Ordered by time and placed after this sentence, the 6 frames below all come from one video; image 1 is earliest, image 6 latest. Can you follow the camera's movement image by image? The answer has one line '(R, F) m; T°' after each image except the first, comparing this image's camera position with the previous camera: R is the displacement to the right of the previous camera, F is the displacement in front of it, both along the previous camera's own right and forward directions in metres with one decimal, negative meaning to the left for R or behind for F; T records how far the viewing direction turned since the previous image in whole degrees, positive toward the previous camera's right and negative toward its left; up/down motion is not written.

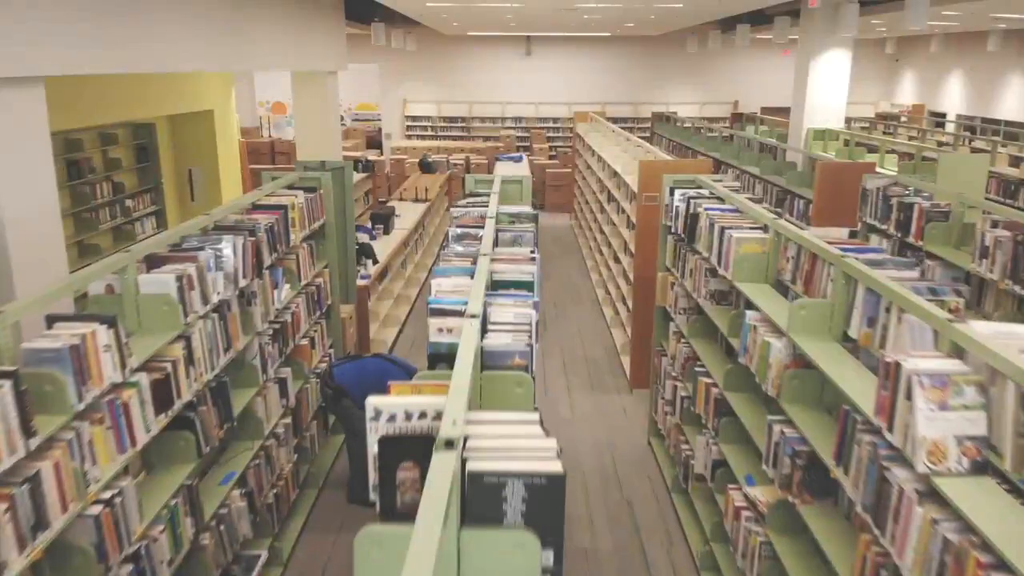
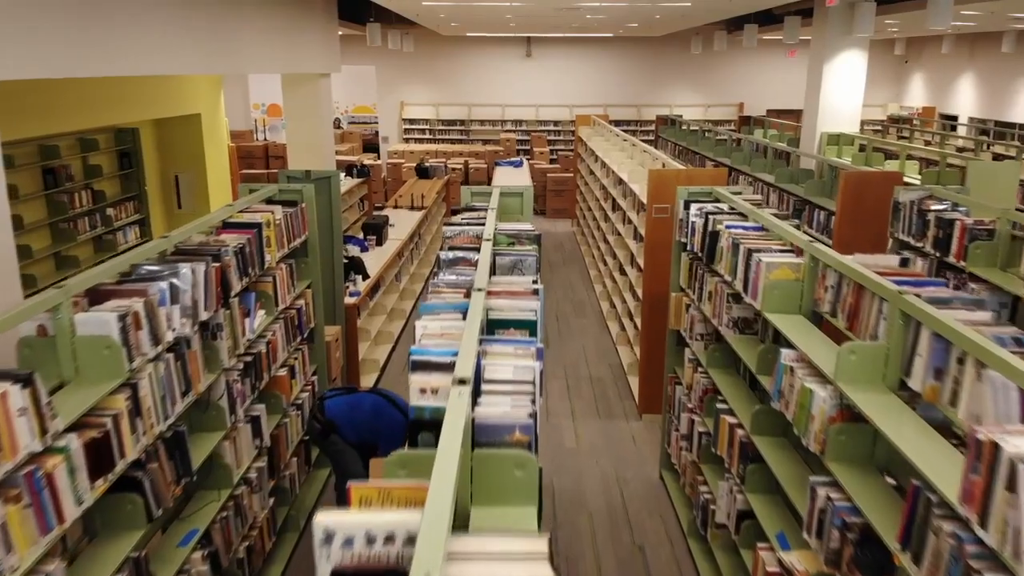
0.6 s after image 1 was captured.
(0.0, +0.5) m; 0°
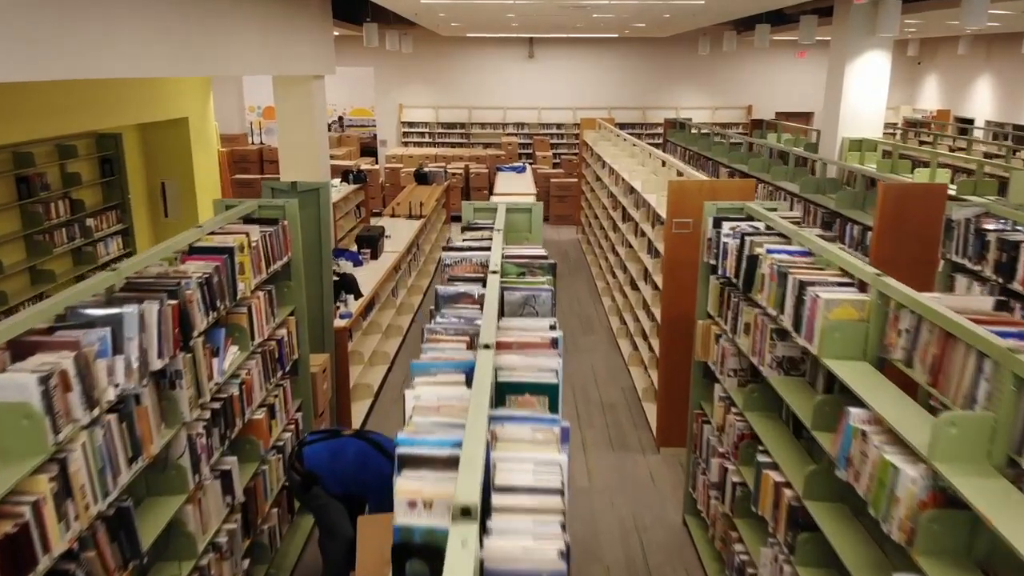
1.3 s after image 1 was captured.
(-0.1, +0.5) m; 0°
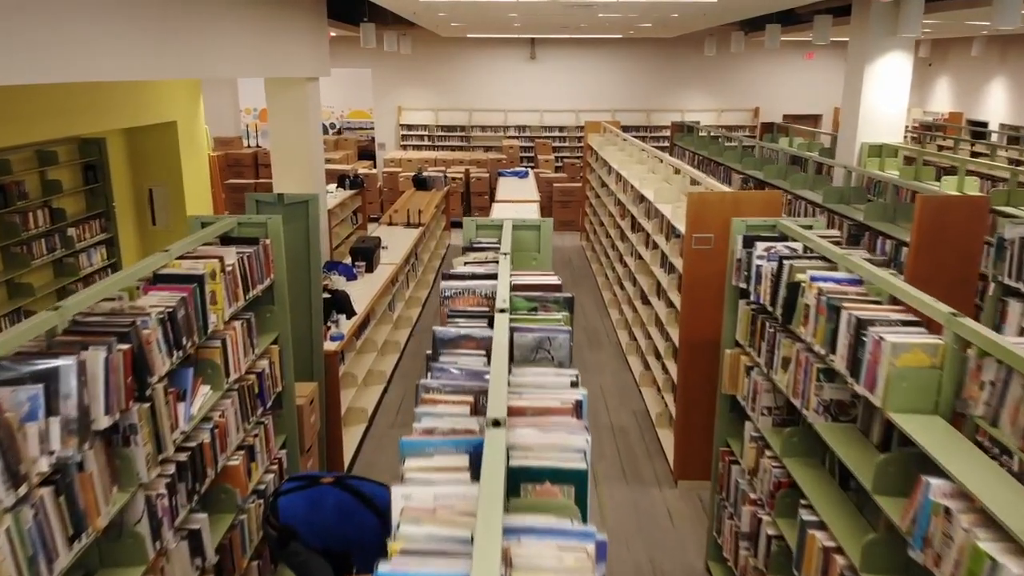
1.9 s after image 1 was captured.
(-0.1, +0.4) m; 0°
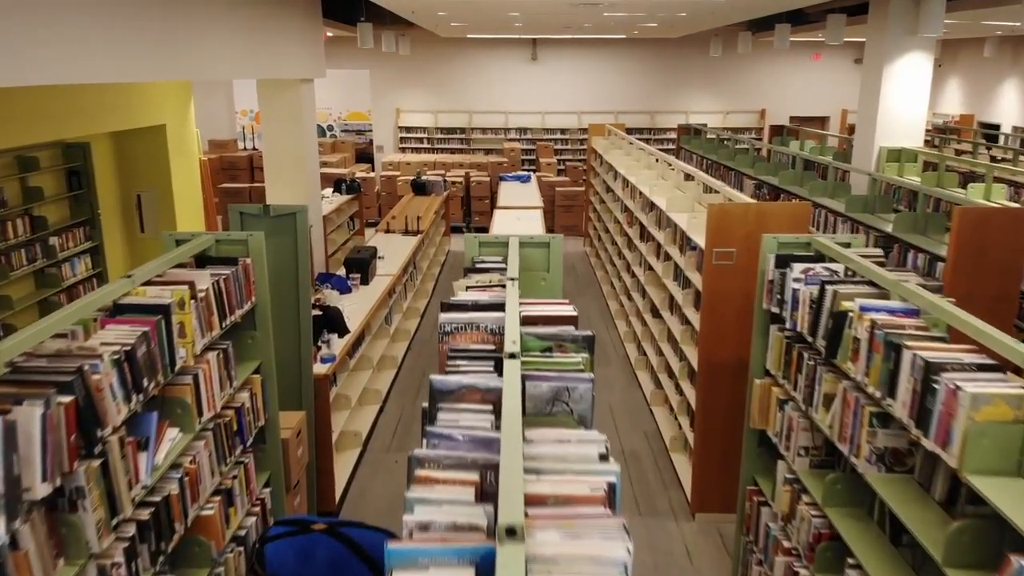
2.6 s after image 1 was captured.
(-0.1, +0.4) m; 0°
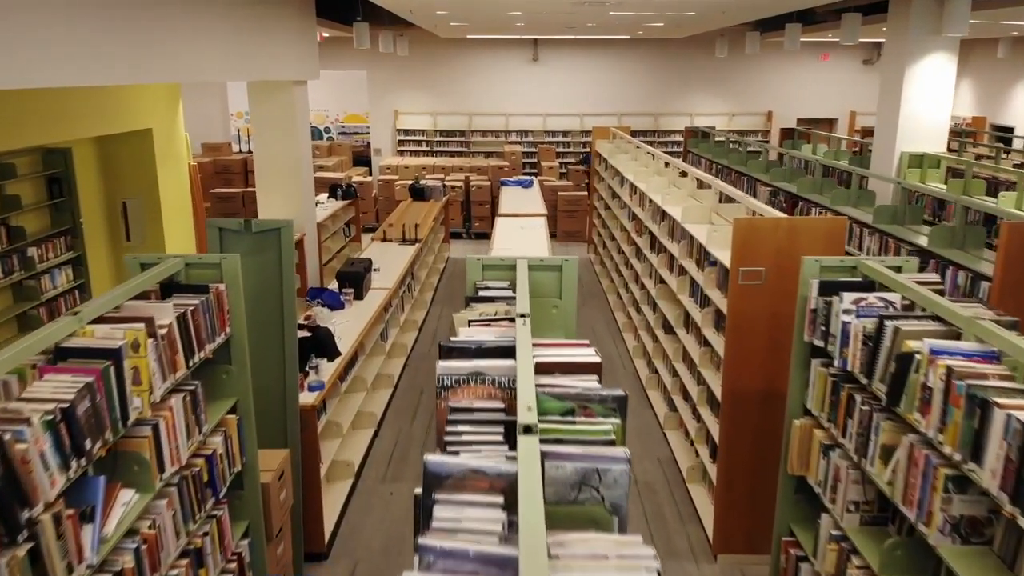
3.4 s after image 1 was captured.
(-0.1, +0.4) m; 0°
